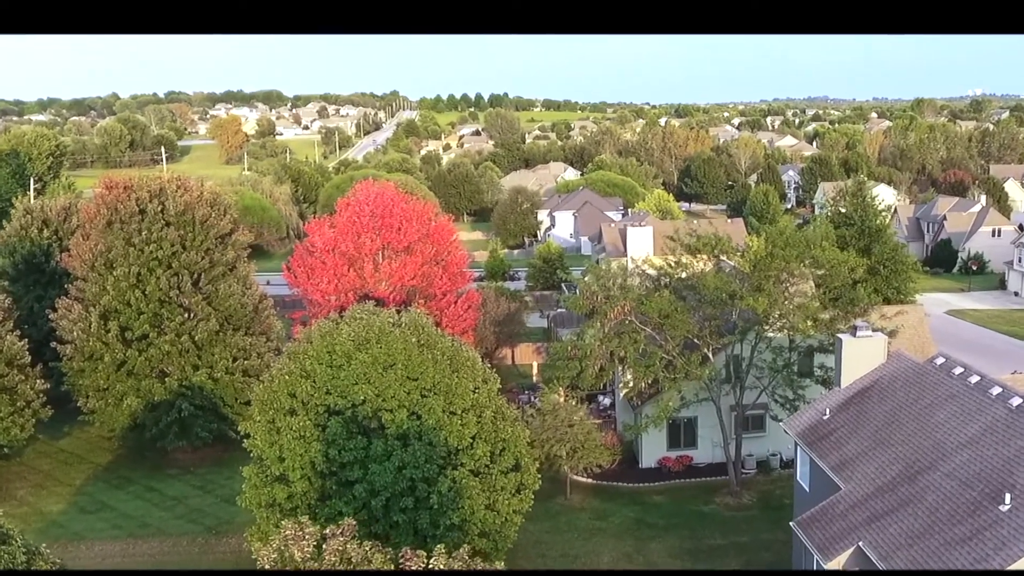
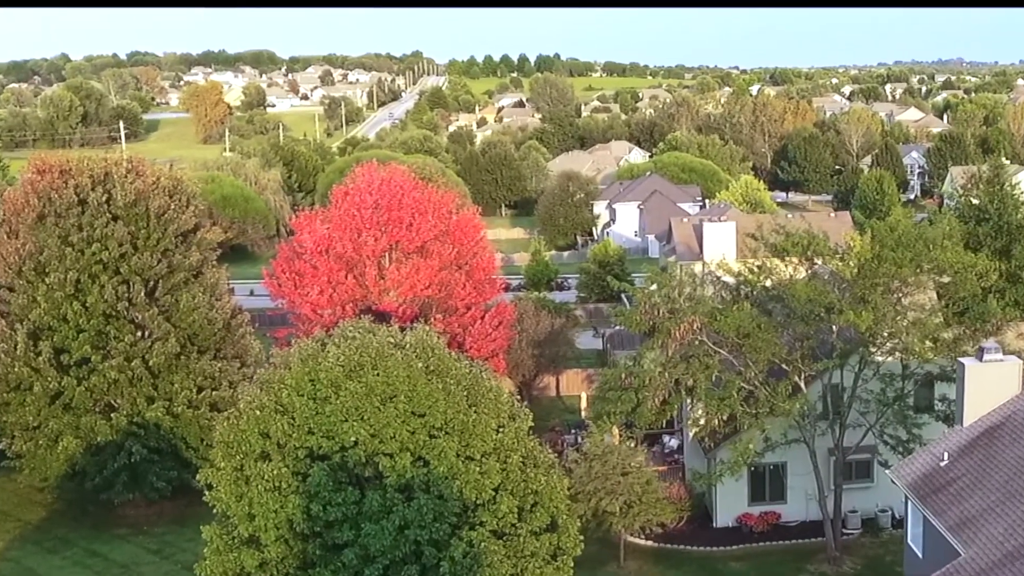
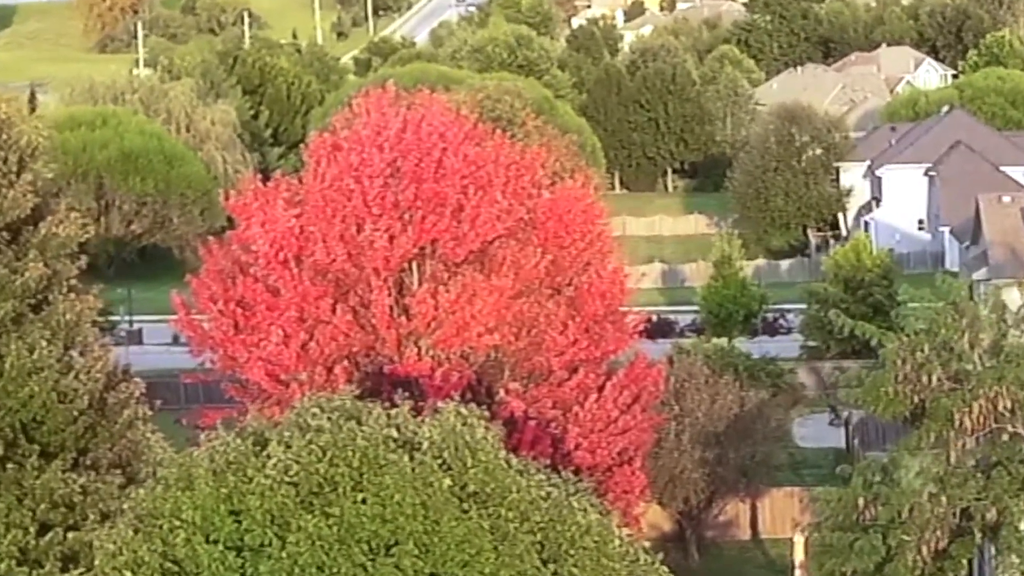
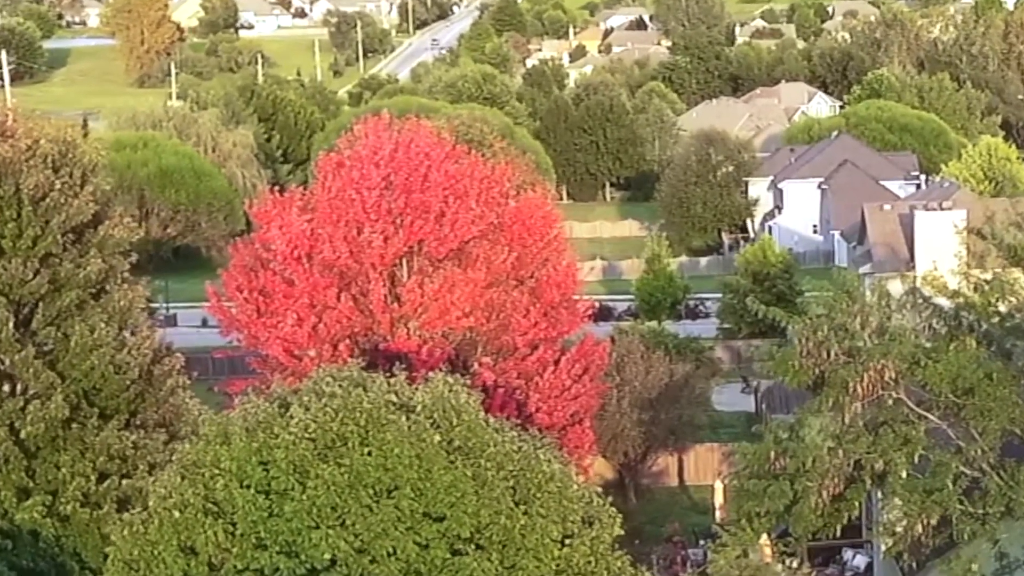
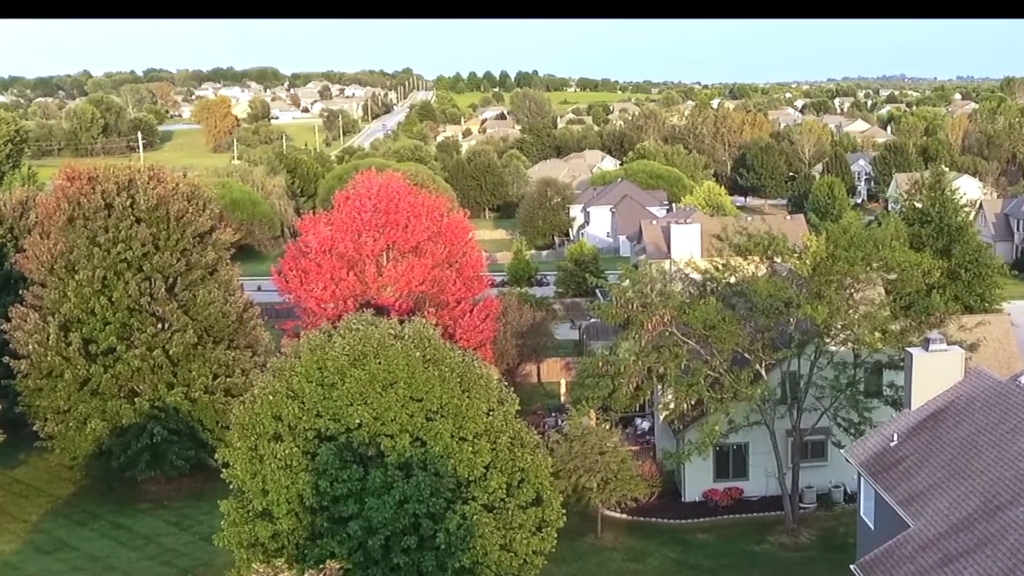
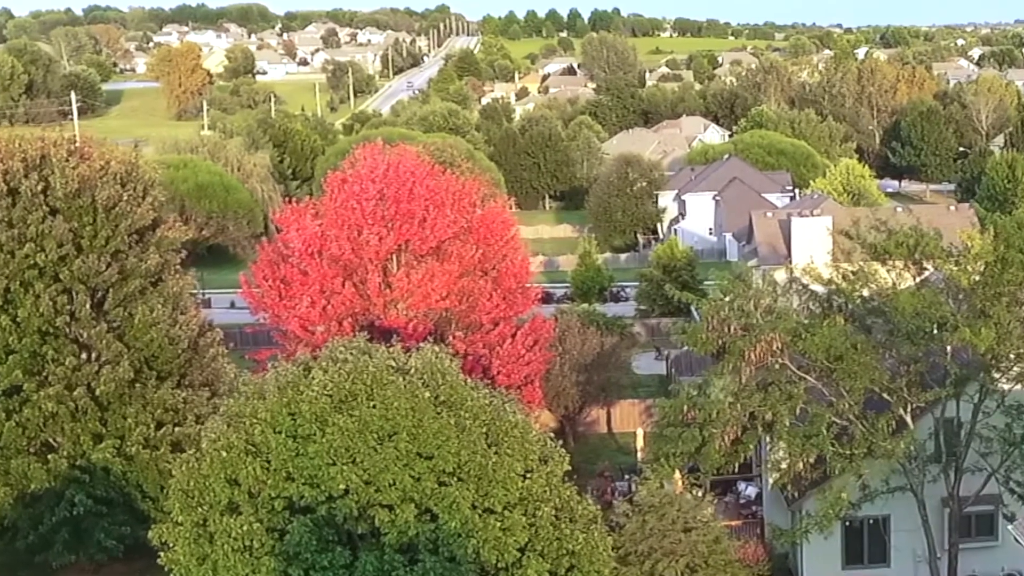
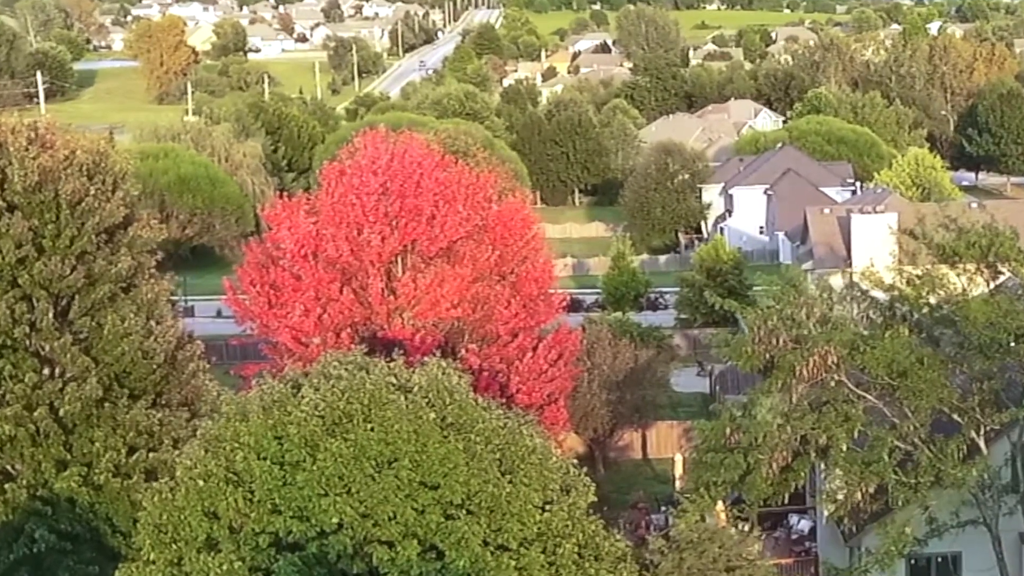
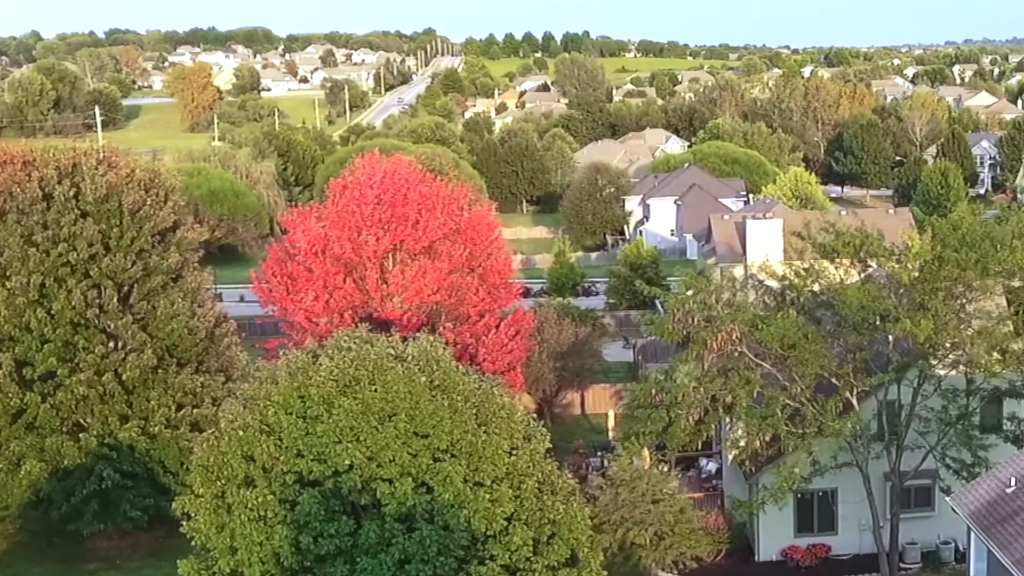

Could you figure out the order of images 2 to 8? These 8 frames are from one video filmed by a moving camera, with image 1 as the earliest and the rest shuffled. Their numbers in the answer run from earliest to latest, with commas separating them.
5, 2, 8, 6, 7, 4, 3
